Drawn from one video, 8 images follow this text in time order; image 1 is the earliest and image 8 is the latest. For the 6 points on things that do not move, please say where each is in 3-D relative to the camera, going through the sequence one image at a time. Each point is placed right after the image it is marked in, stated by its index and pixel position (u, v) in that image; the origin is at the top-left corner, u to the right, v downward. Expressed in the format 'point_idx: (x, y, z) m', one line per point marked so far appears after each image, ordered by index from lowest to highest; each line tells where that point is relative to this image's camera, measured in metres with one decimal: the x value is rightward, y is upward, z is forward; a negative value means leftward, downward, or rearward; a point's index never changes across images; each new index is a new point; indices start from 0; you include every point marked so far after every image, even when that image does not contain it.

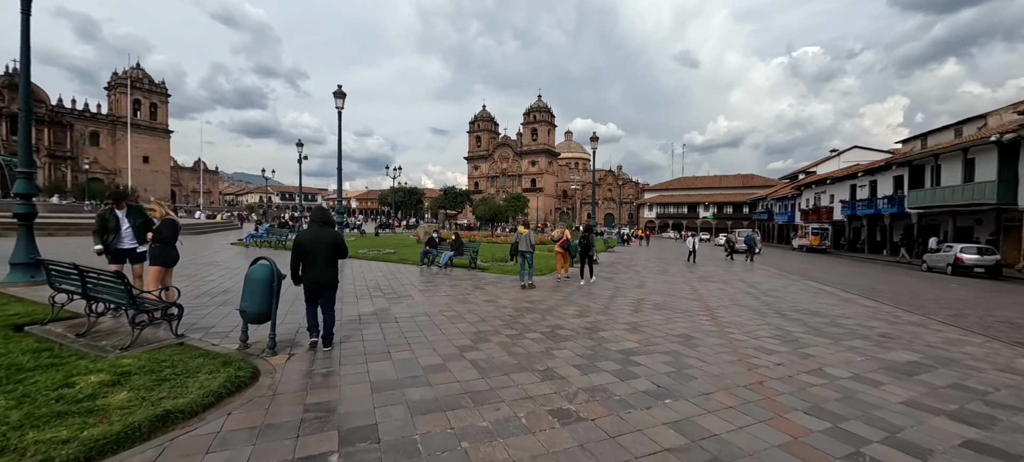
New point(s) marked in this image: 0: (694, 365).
0: (+2.0, -1.5, +4.4) m
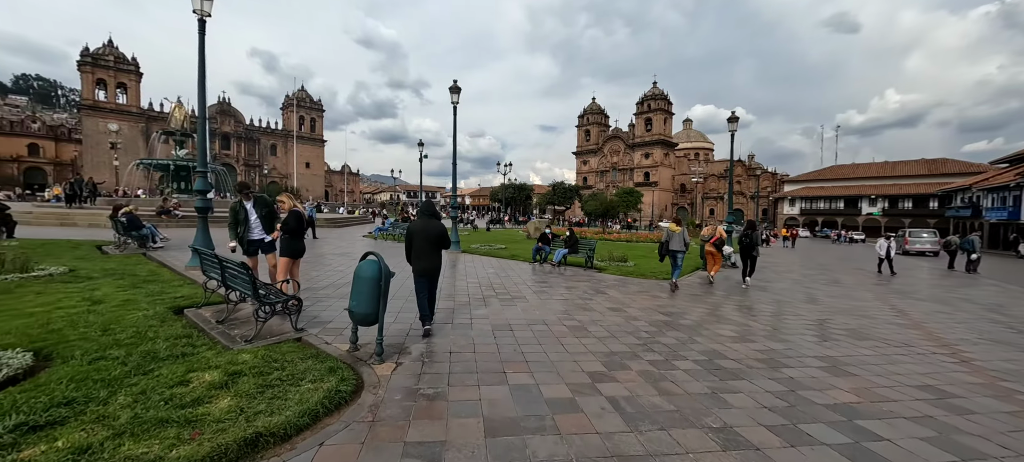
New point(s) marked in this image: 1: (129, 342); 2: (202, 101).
0: (+3.2, -1.5, +2.6) m
1: (-4.0, -1.1, +4.1) m
2: (-7.0, +2.9, +8.9) m
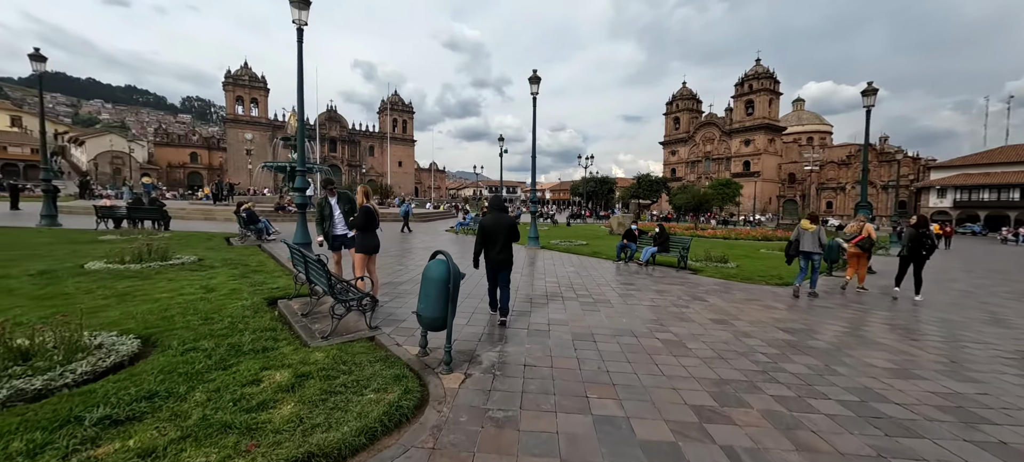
0: (+3.6, -1.5, +1.4) m
1: (-3.1, -1.1, +4.2) m
2: (-5.1, +3.1, +9.5) m
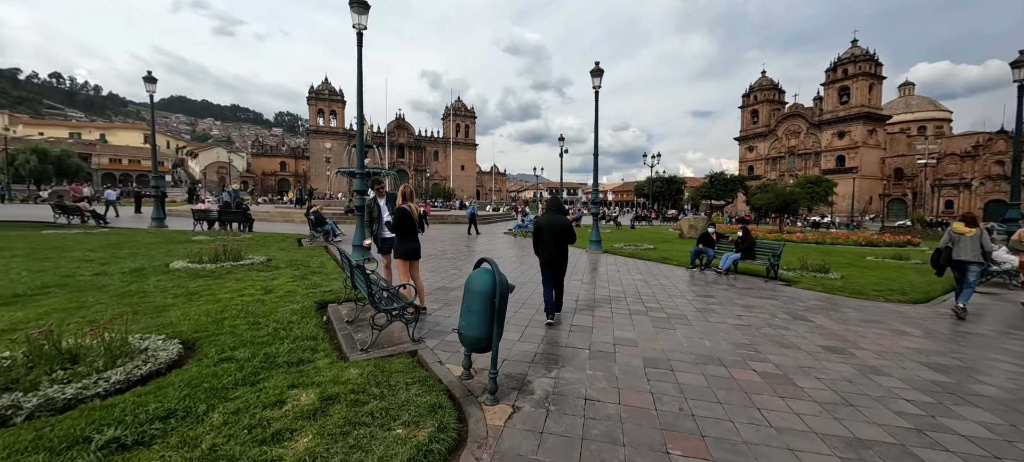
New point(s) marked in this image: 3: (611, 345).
0: (+3.6, -1.5, +0.2) m
1: (-2.6, -1.1, +4.1) m
2: (-3.7, +3.0, +9.6) m
3: (+1.1, -1.3, +4.4) m
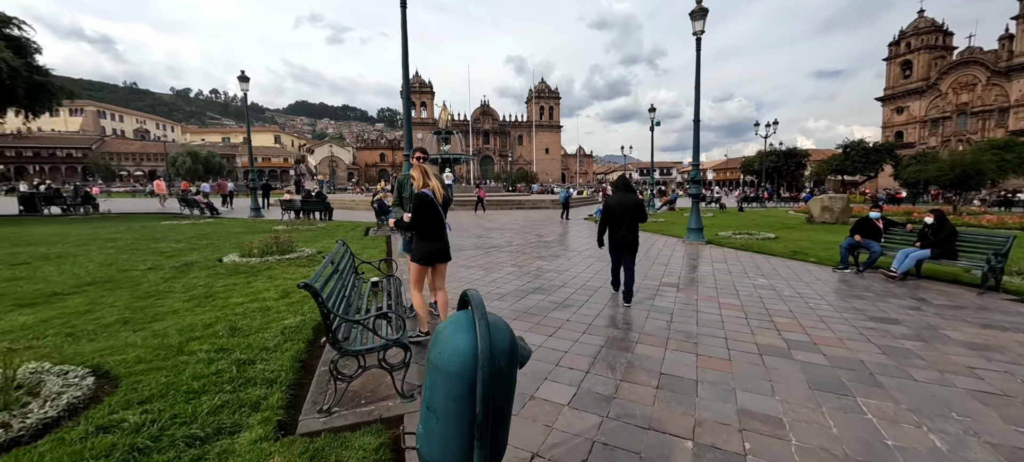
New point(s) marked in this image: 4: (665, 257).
0: (+2.9, -1.7, -2.2) m
1: (-2.3, -1.1, +2.9) m
2: (-2.2, +3.2, +8.4) m
3: (+1.4, -1.3, +2.5) m
4: (+3.5, -0.6, +9.0) m
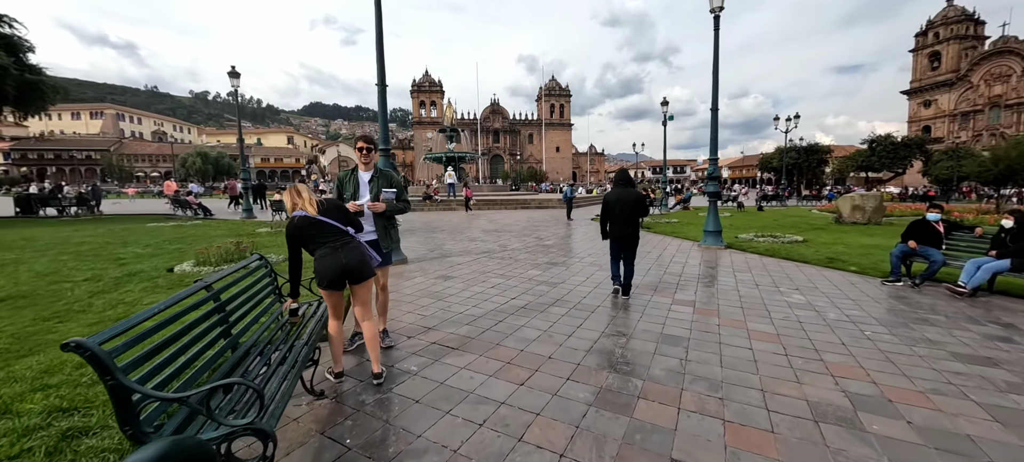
0: (+2.4, -1.8, -3.3) m
1: (-2.7, -1.2, +1.9) m
2: (-2.4, +3.2, +7.4) m
3: (+1.0, -1.4, +1.4) m
4: (+3.3, -0.6, +7.9) m
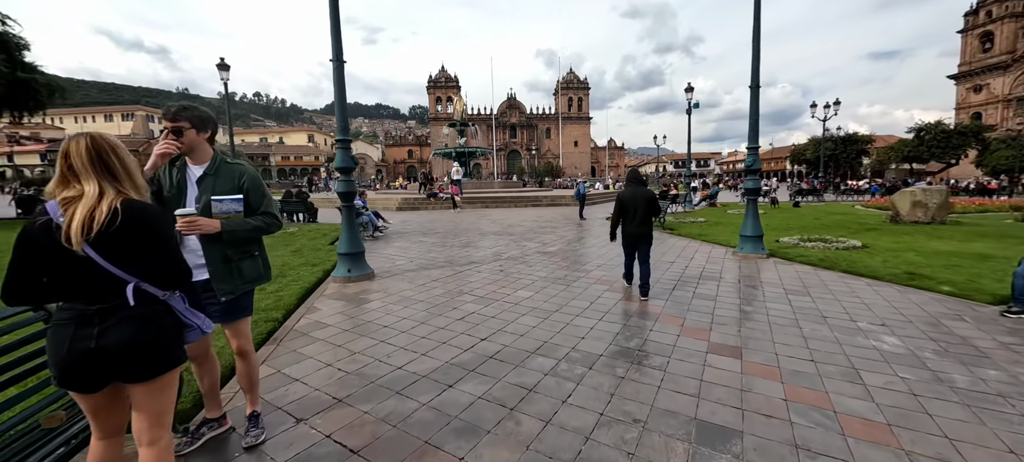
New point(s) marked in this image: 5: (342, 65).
0: (+1.7, -2.0, -4.9) m
1: (-3.1, -1.4, +0.6) m
2: (-2.6, +3.0, +6.0) m
3: (+0.5, -1.6, -0.1) m
4: (+3.1, -0.8, +6.2) m
5: (-2.6, +2.6, +6.1) m
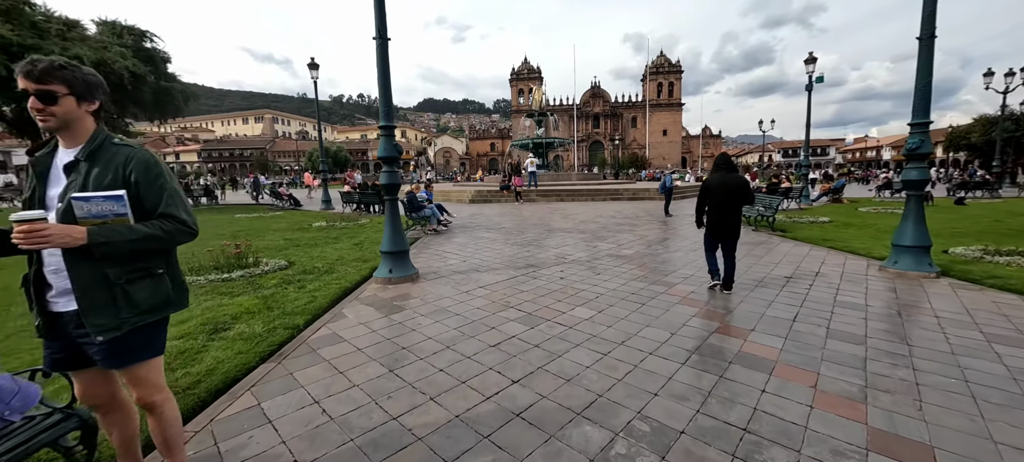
0: (+0.2, -2.3, -6.0) m
1: (-3.4, -1.4, +0.3) m
2: (-1.8, +3.1, +5.4) m
3: (0.0, -1.7, -1.1) m
4: (+3.8, -0.8, +4.5) m
5: (-1.7, +2.6, +5.4) m
